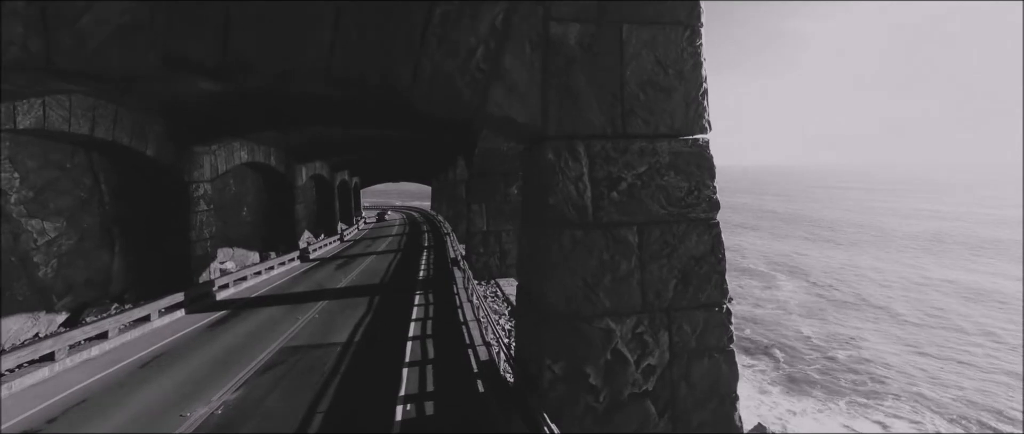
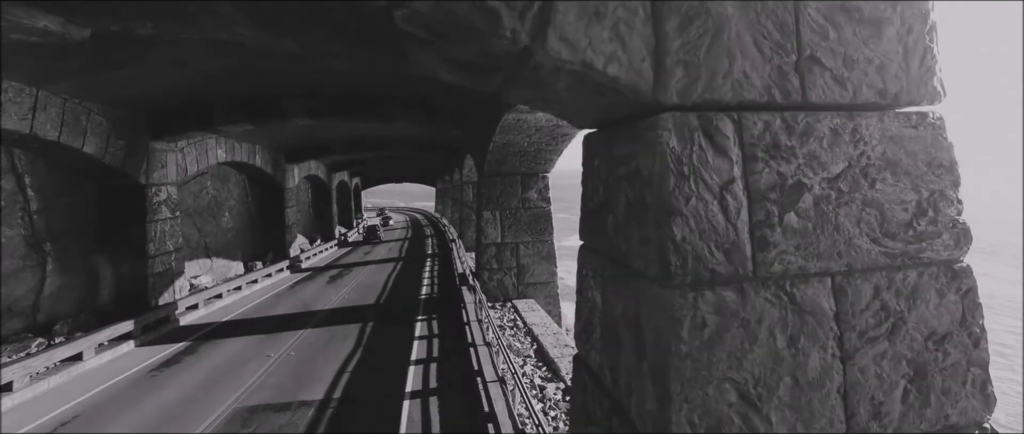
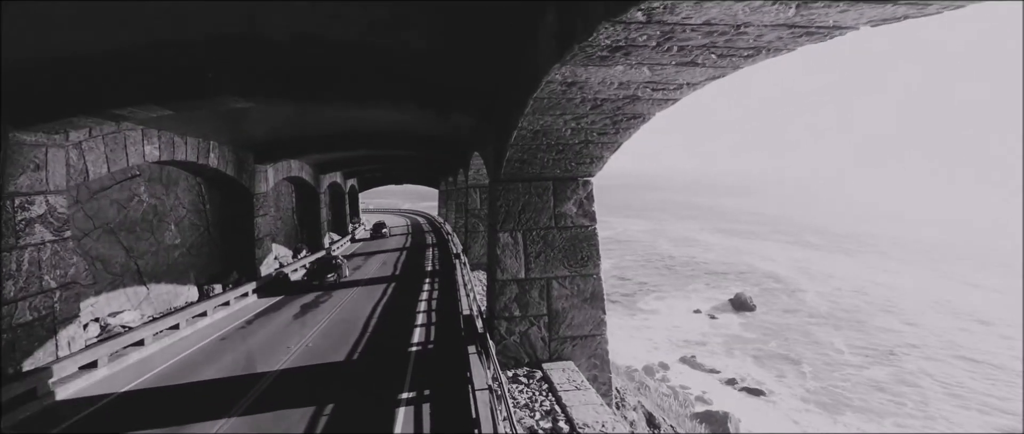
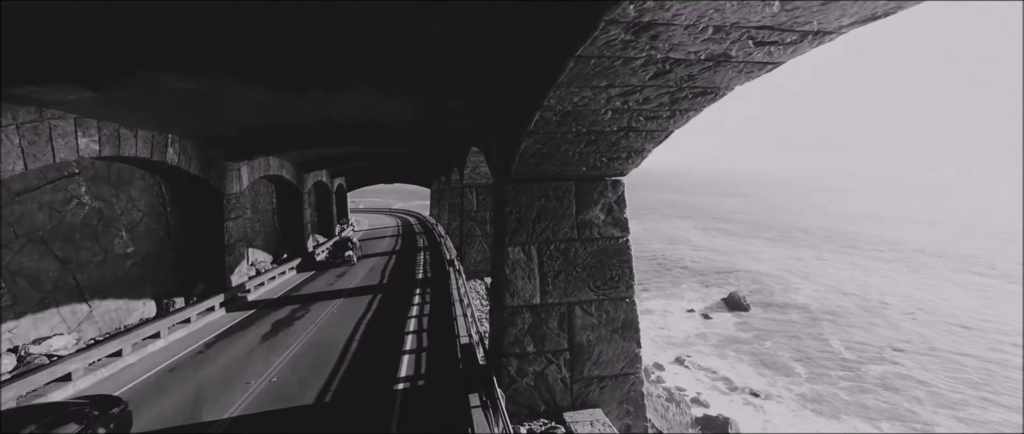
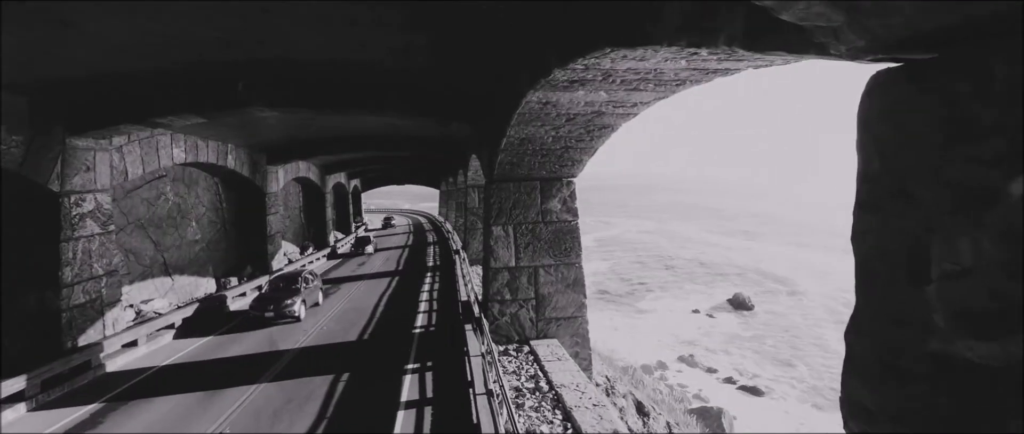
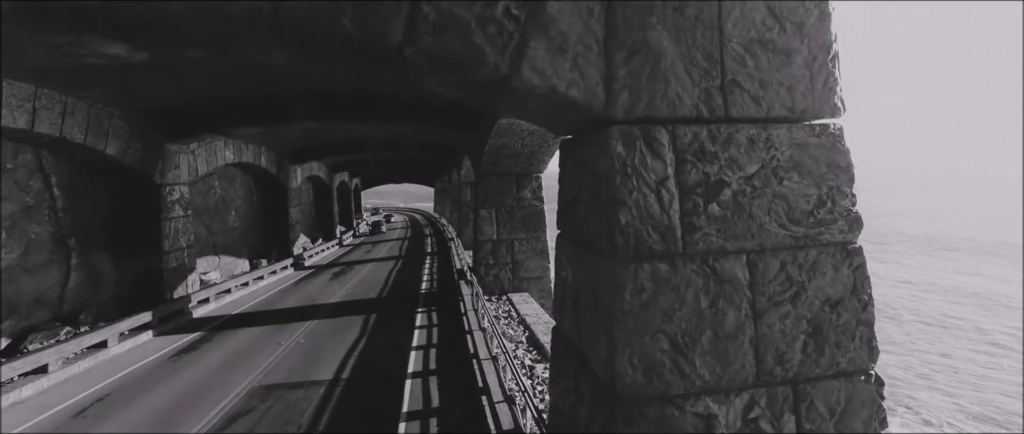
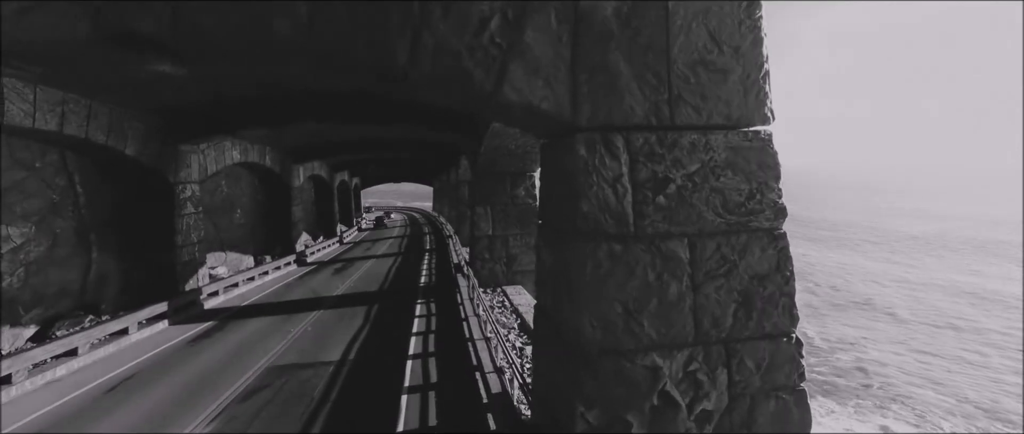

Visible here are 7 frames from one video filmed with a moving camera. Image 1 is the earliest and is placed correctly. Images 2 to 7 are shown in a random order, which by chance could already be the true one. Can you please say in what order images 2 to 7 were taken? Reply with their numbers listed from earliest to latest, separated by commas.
7, 6, 2, 5, 3, 4
